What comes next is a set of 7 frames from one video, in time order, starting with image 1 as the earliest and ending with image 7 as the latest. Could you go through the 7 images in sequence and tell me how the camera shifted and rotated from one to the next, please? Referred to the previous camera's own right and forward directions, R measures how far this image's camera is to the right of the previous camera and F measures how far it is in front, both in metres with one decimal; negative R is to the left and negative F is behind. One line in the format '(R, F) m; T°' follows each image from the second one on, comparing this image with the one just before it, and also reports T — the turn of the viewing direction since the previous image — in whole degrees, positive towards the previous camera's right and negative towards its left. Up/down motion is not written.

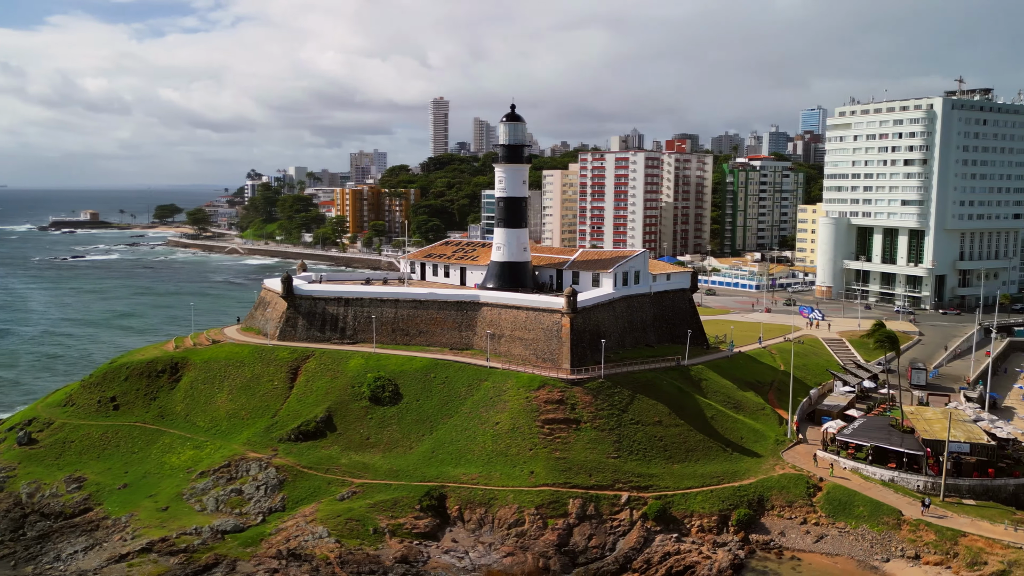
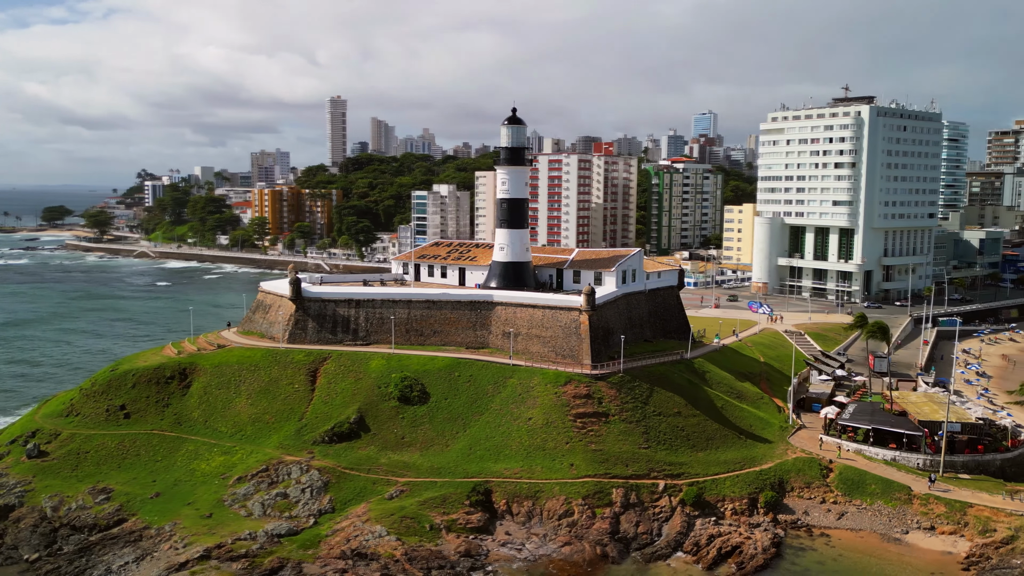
(-4.8, -0.5) m; +7°
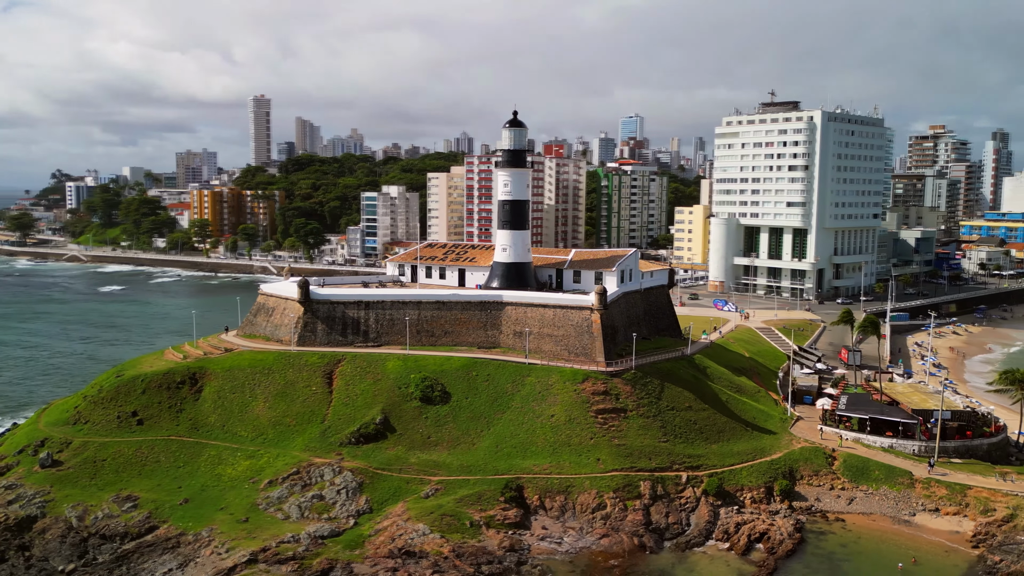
(-3.5, -0.4) m; +5°
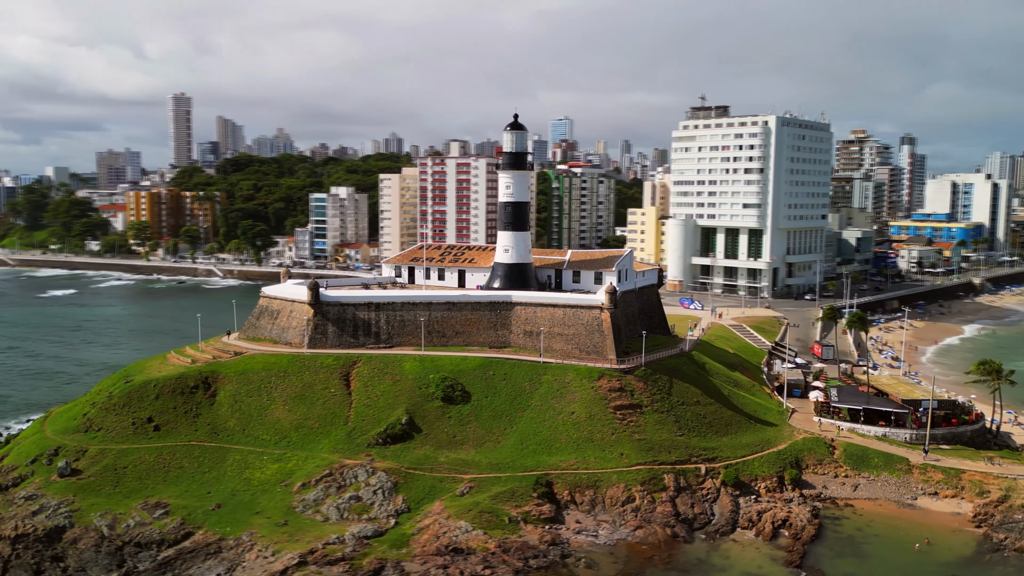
(-3.5, -0.4) m; +5°
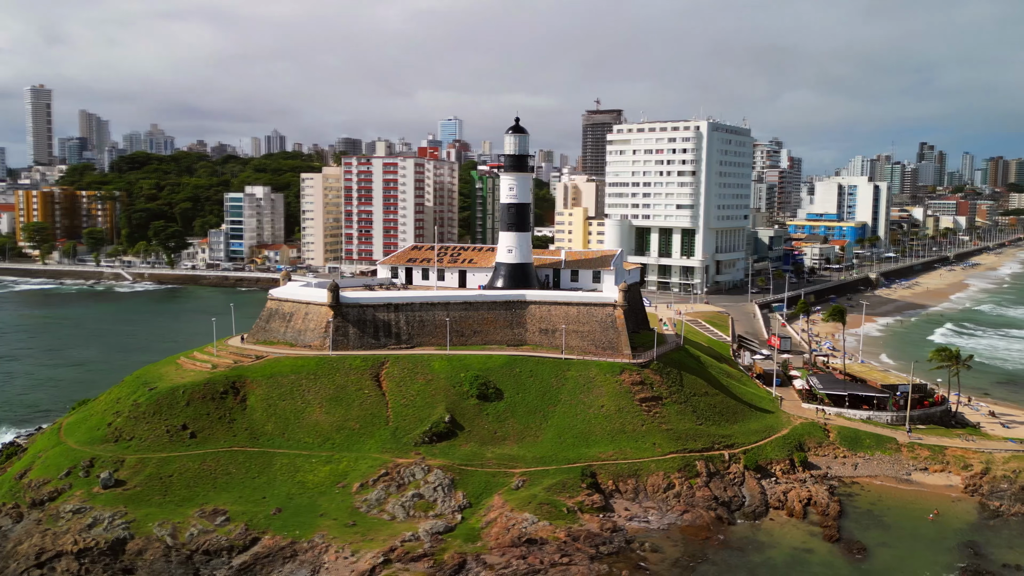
(-5.7, -0.6) m; +8°
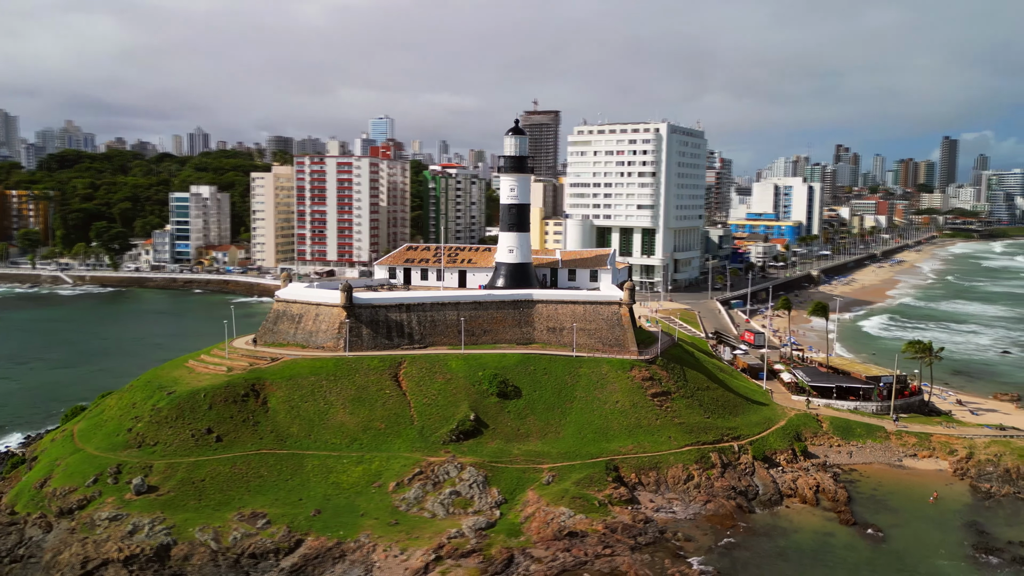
(-3.5, -0.4) m; +5°
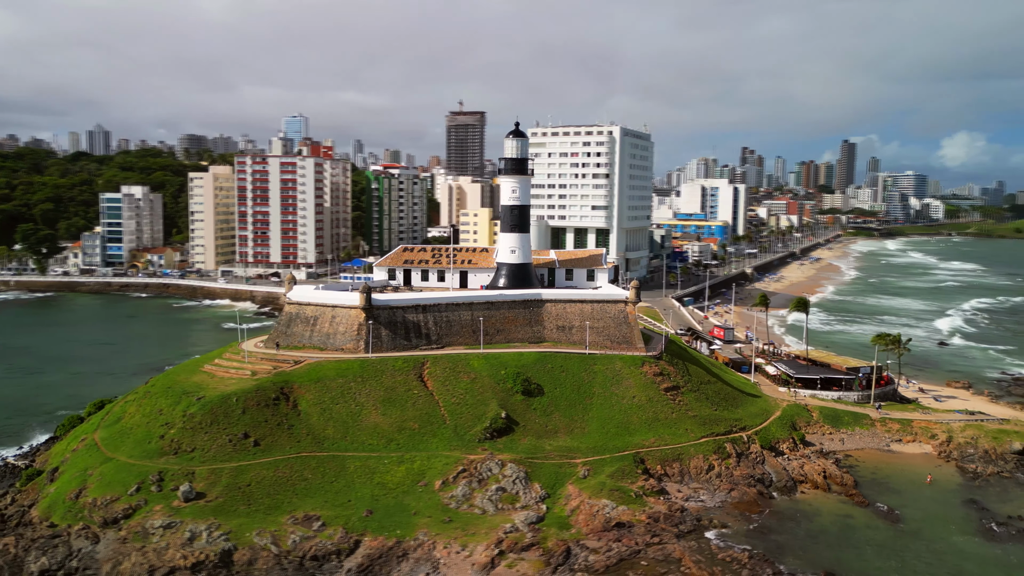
(-4.4, -0.5) m; +6°
